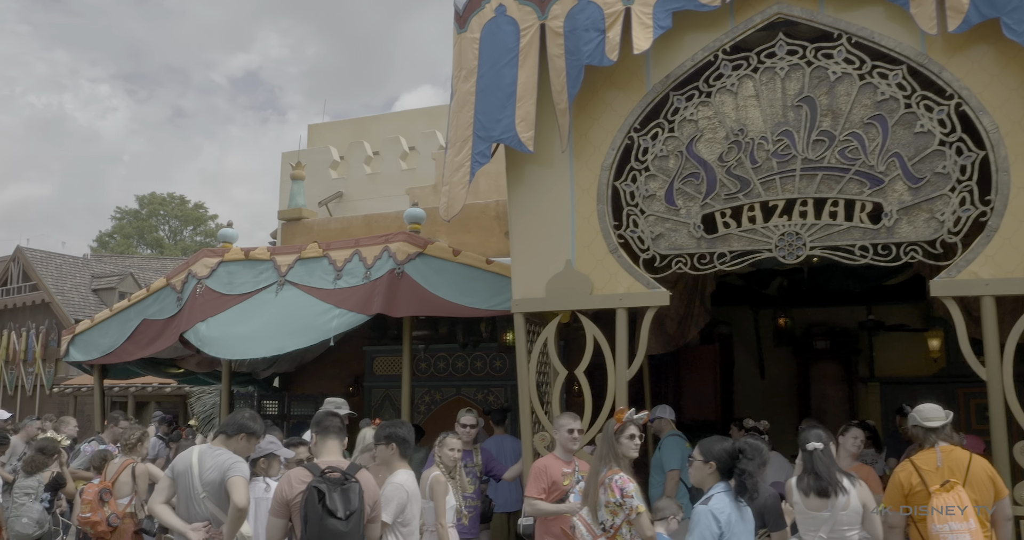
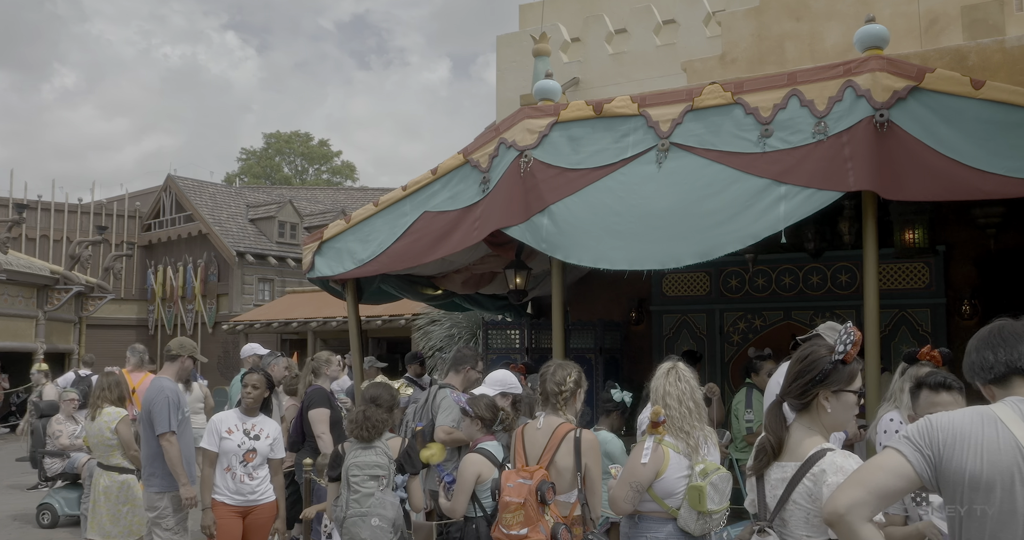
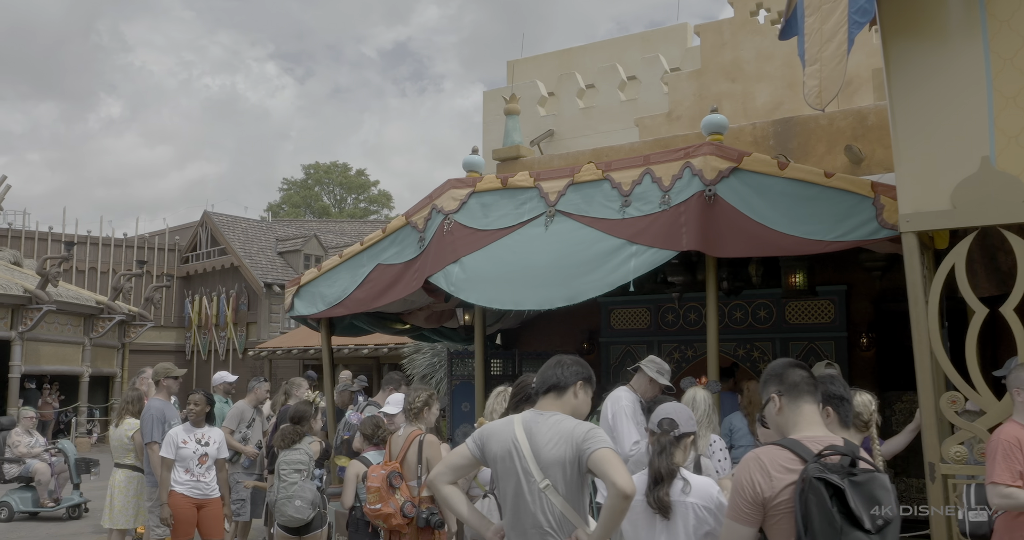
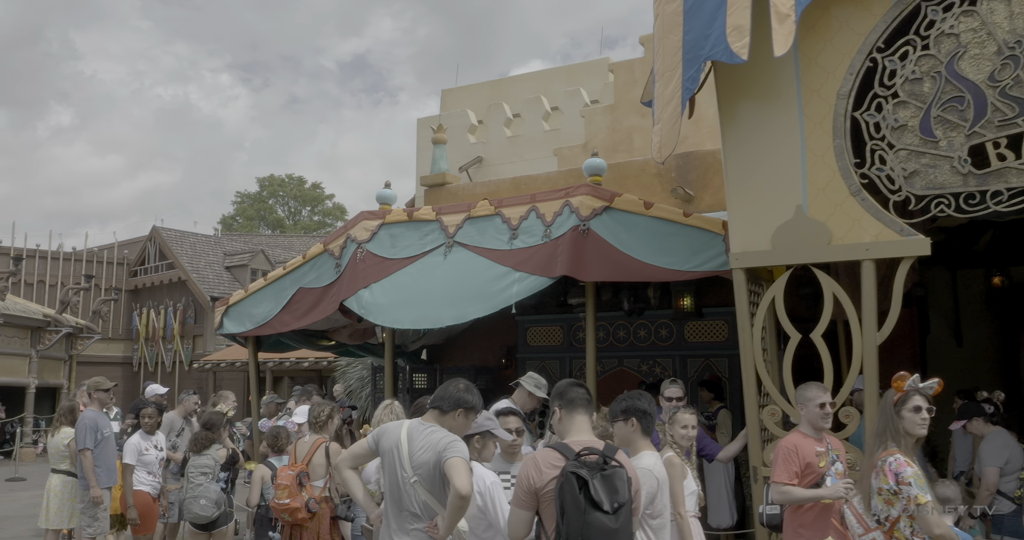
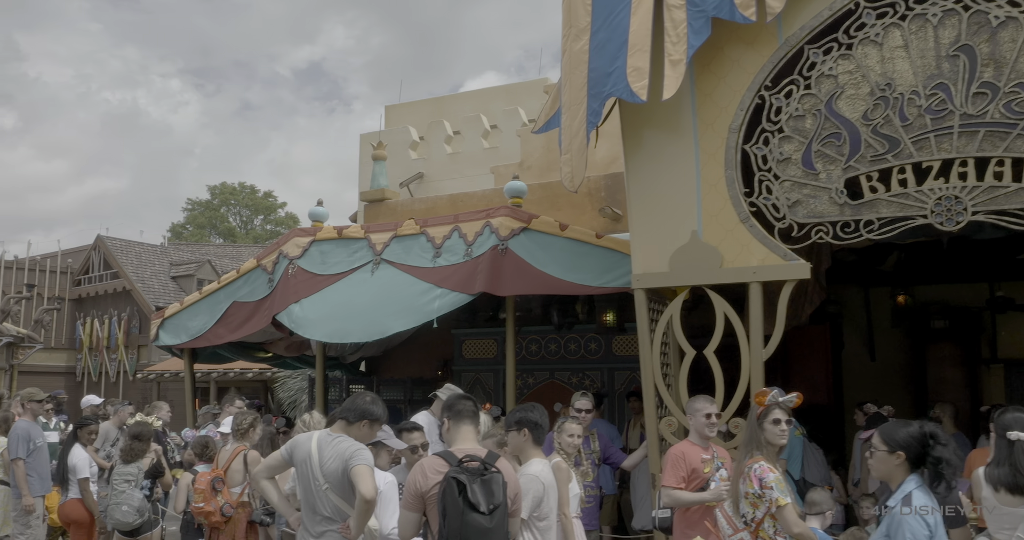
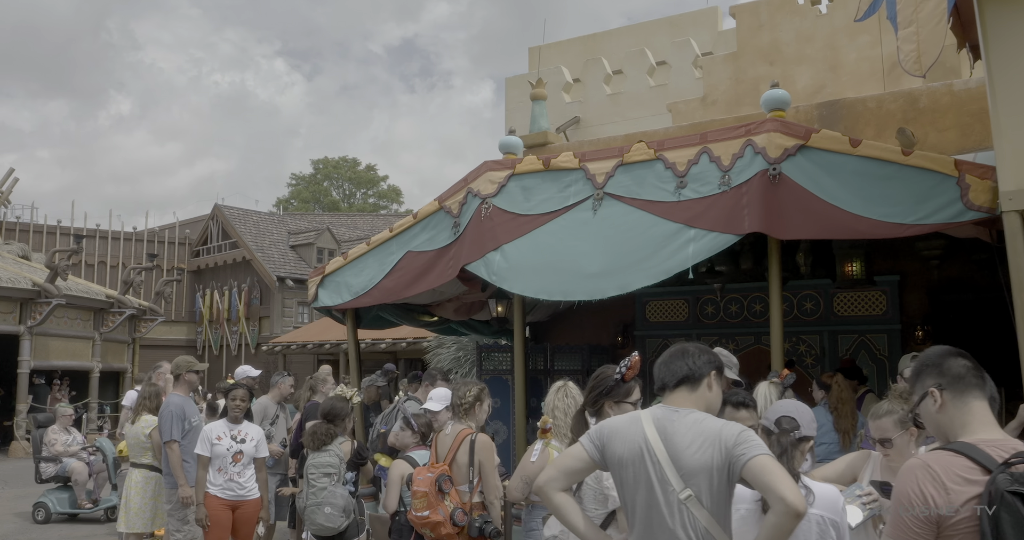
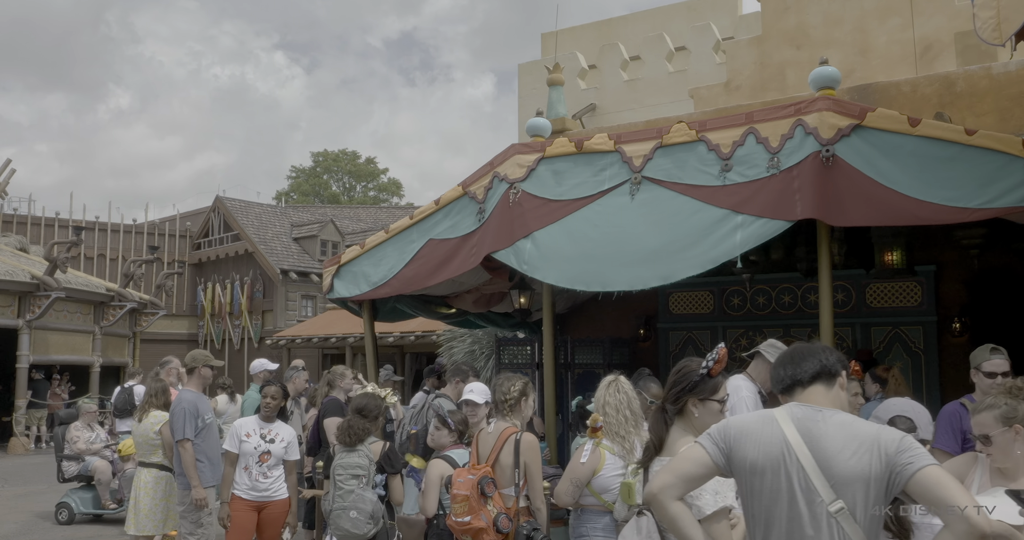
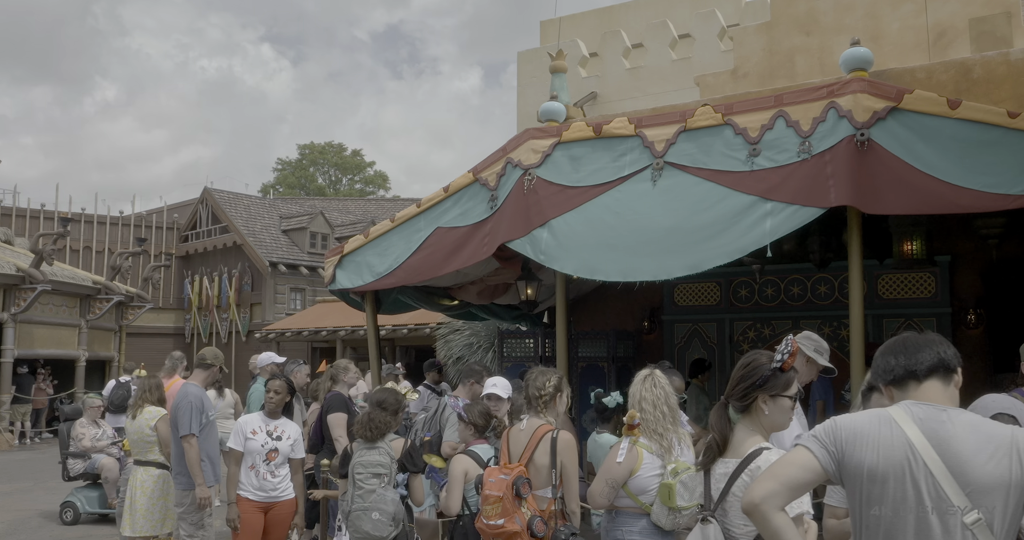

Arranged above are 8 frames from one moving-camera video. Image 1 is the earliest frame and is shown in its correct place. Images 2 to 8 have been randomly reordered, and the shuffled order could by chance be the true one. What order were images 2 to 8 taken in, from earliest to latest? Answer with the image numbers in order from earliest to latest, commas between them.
5, 4, 3, 6, 7, 8, 2
